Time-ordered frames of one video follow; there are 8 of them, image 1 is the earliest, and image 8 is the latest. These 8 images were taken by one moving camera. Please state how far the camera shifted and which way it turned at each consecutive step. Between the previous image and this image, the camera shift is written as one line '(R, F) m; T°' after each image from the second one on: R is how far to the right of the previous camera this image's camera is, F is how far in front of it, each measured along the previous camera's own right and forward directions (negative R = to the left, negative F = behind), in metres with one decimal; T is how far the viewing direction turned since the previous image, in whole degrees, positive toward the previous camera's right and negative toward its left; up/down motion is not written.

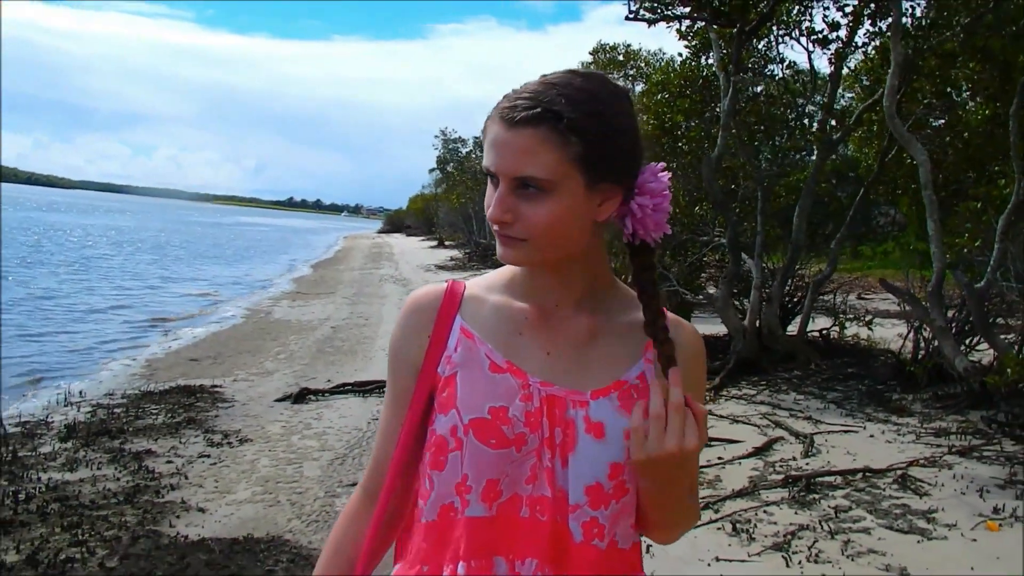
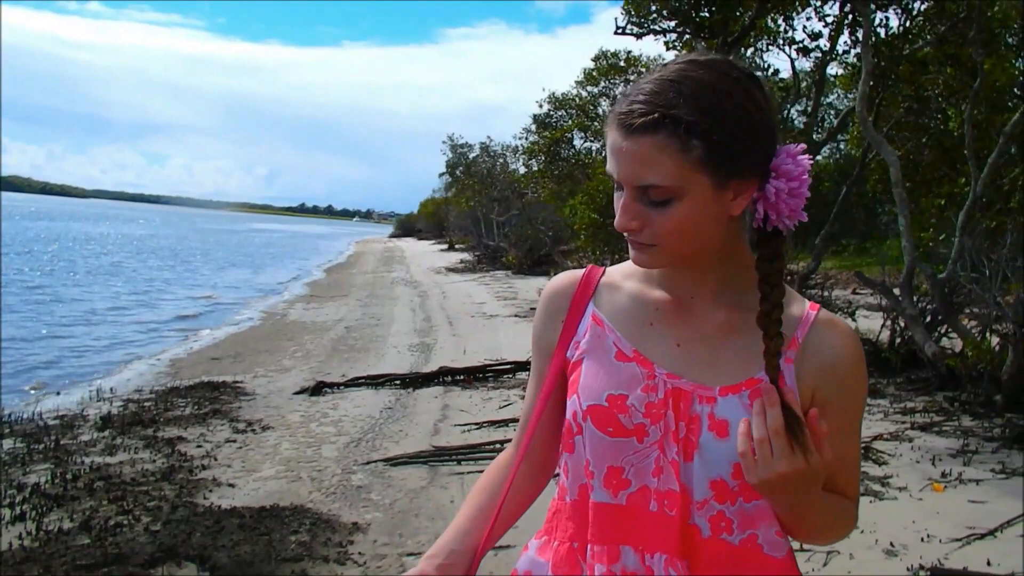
(+0.1, -0.7) m; -1°
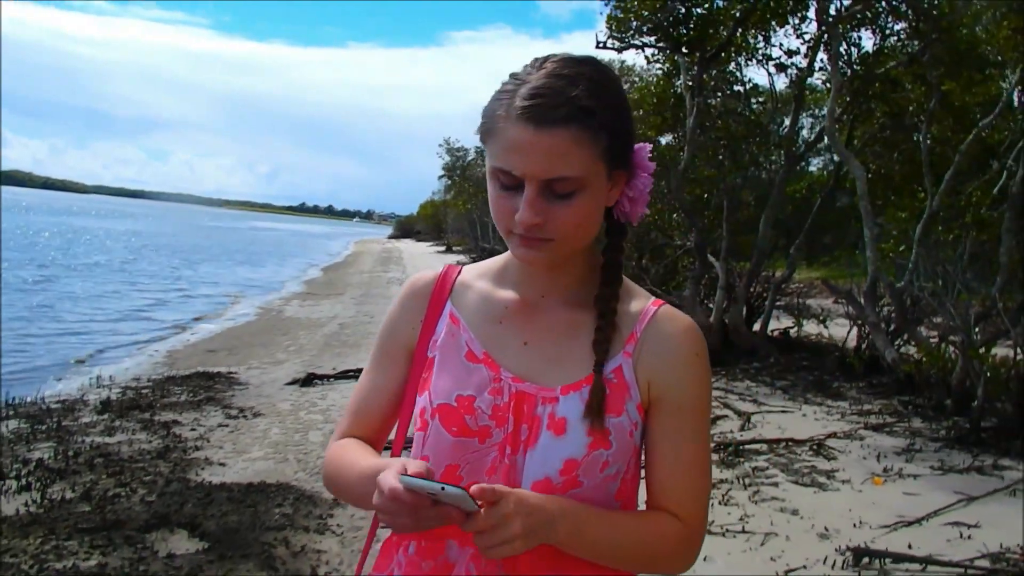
(+0.2, -0.5) m; 0°
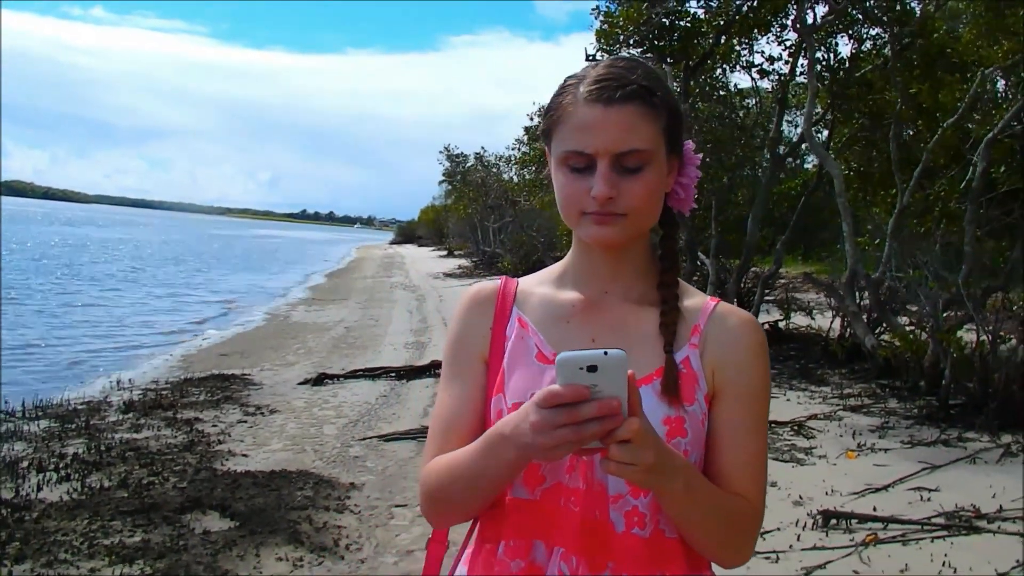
(0.0, -0.6) m; 0°
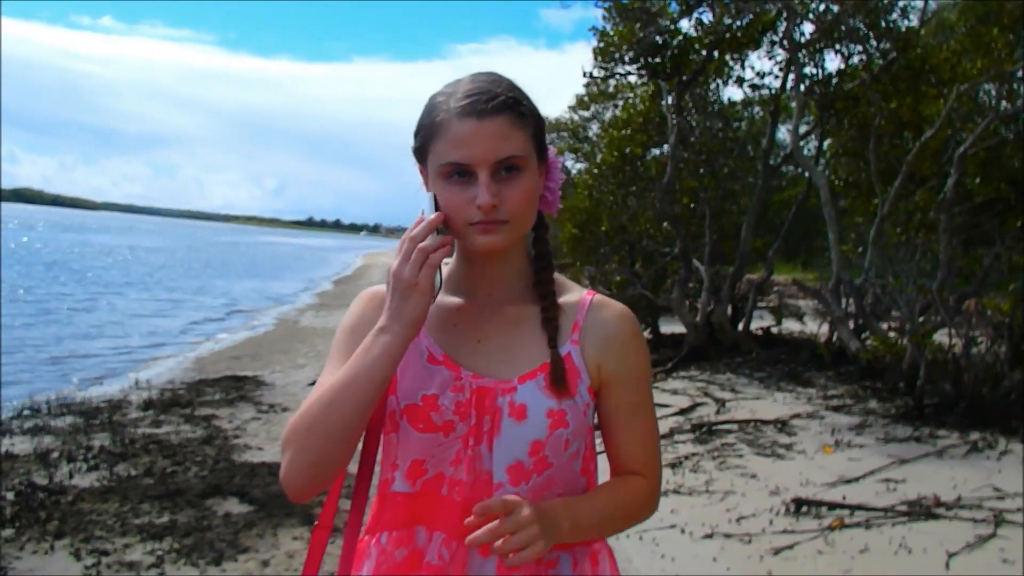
(+0.1, -0.5) m; 0°
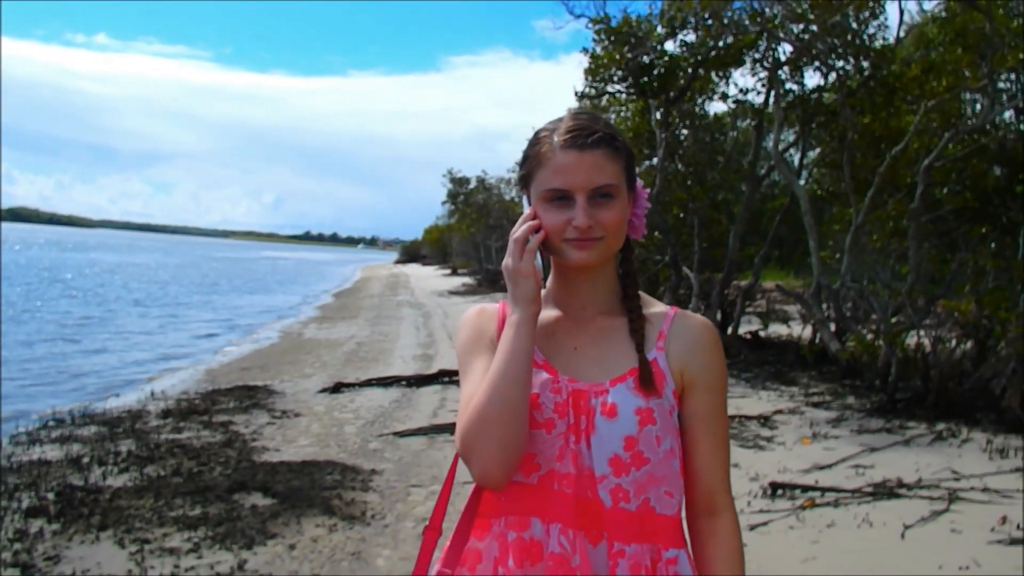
(0.0, -0.6) m; 0°
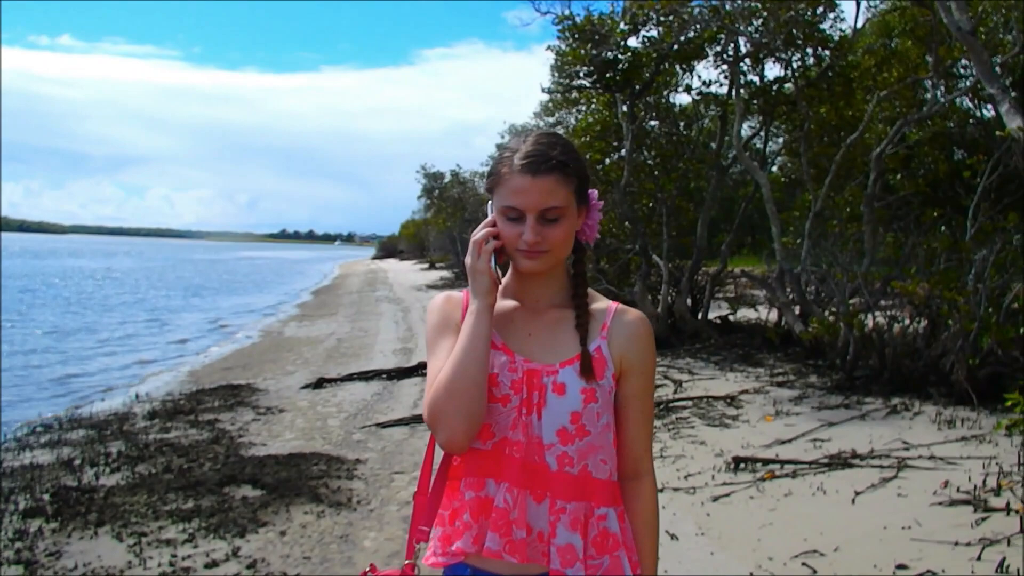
(+0.1, -0.4) m; +1°
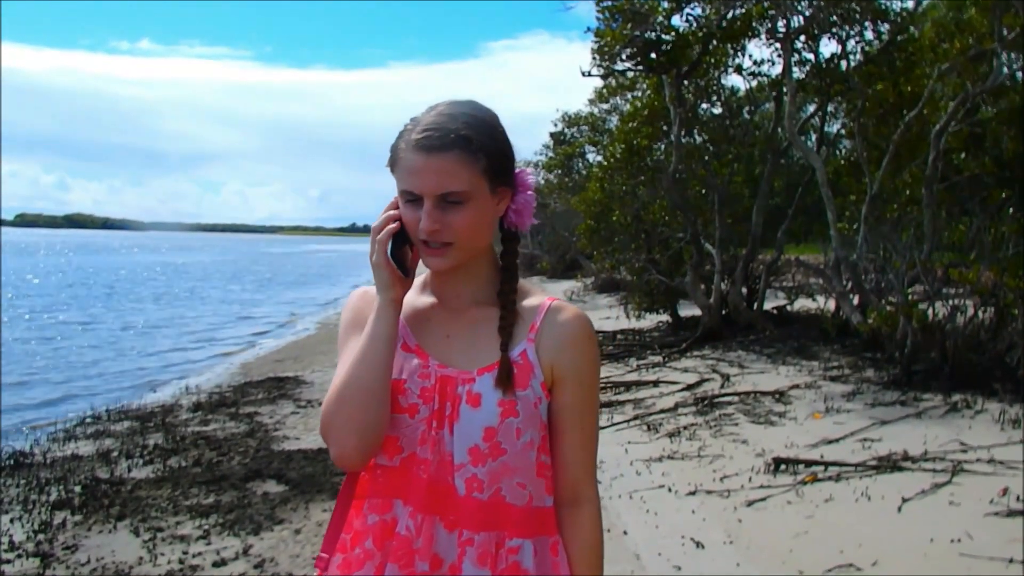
(+0.3, +0.3) m; -4°
